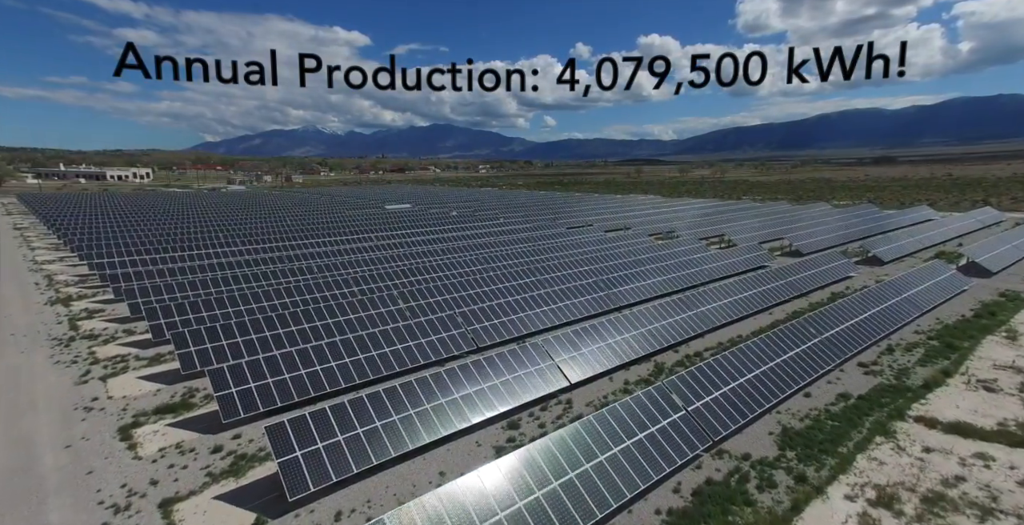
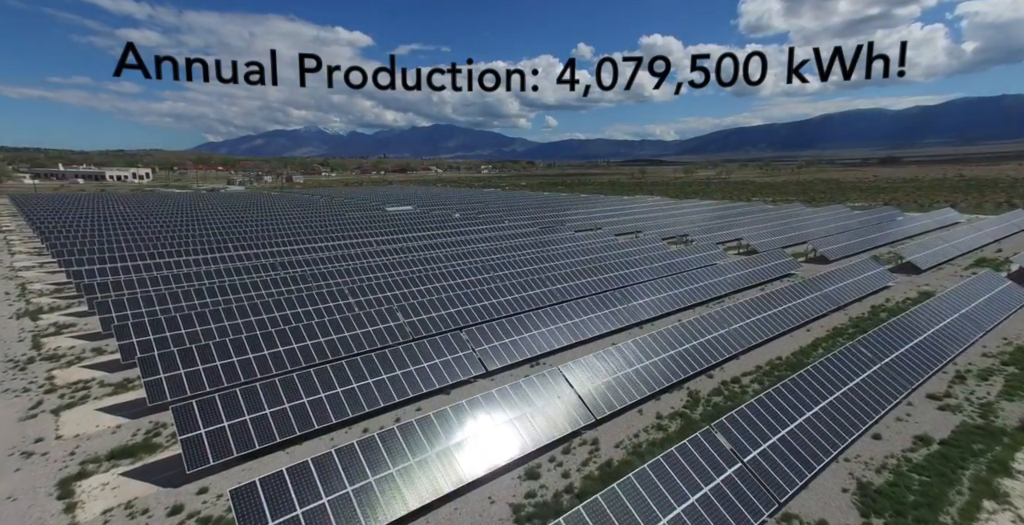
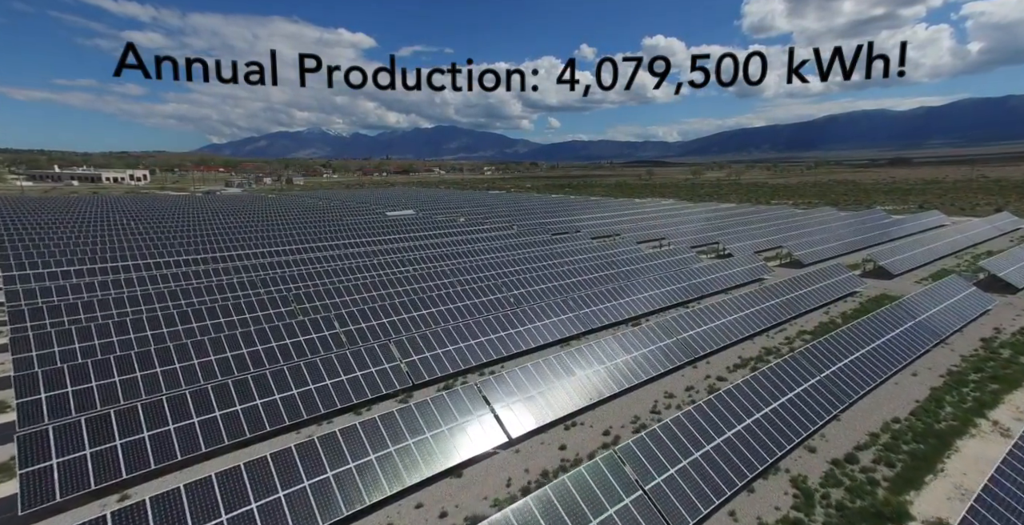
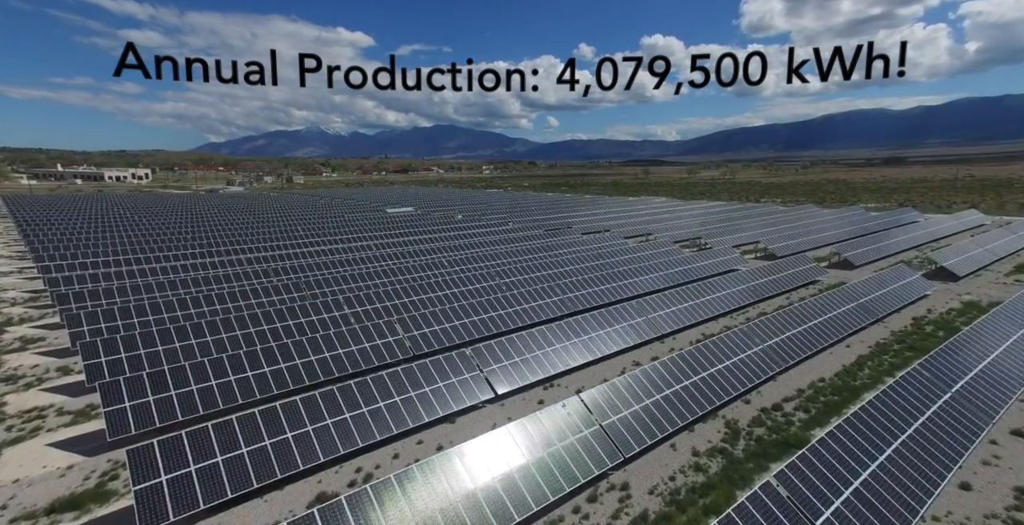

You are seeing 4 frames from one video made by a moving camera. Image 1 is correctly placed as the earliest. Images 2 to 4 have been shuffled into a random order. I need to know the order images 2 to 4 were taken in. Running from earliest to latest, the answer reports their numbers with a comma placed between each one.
2, 4, 3
